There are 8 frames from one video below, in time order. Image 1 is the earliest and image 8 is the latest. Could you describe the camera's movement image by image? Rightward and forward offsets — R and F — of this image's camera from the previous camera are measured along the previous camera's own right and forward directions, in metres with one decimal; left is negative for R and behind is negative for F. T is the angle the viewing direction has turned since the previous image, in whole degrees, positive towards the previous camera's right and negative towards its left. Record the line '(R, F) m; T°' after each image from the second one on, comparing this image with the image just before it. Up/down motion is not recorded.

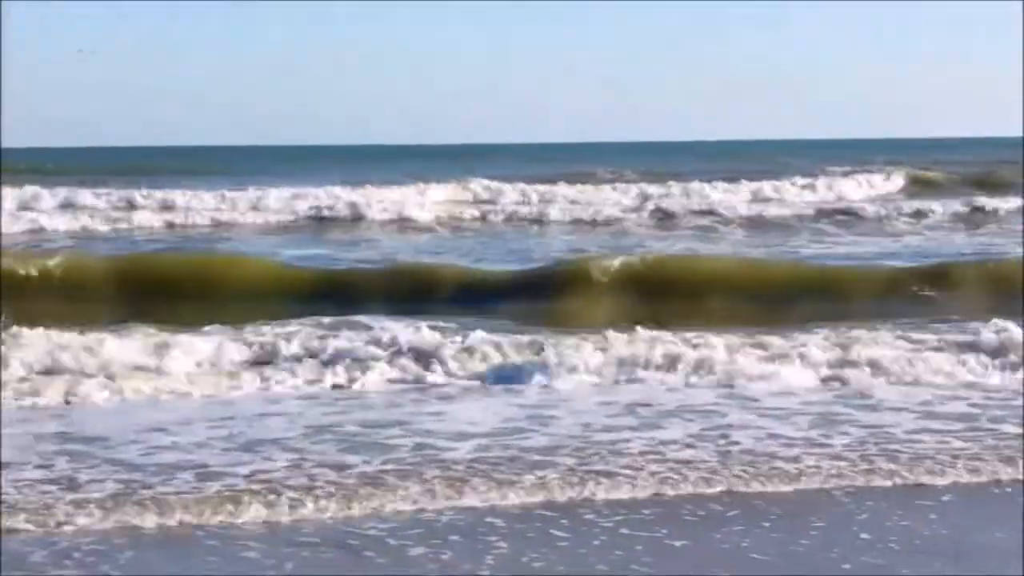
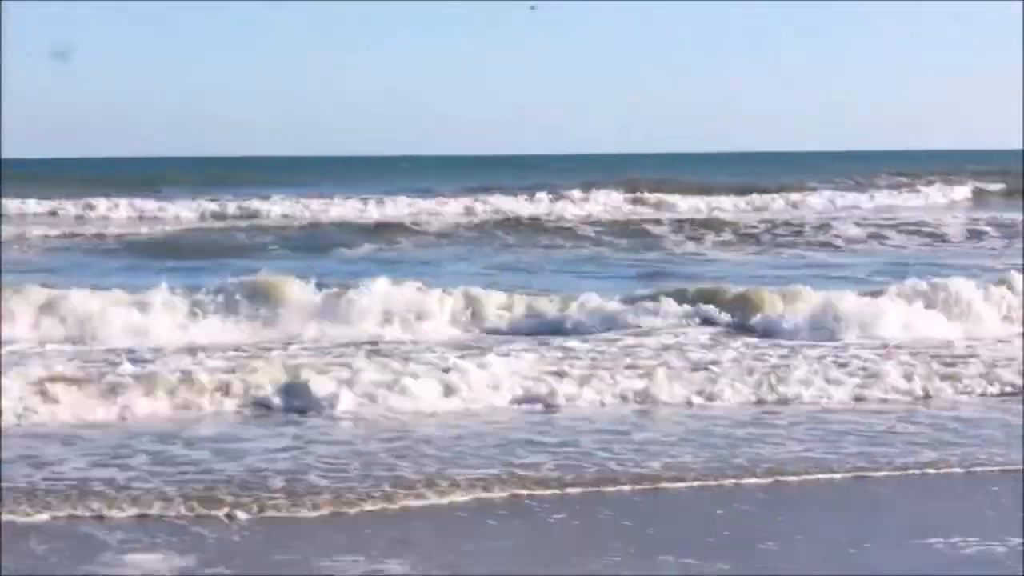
(+0.8, +0.9) m; -12°
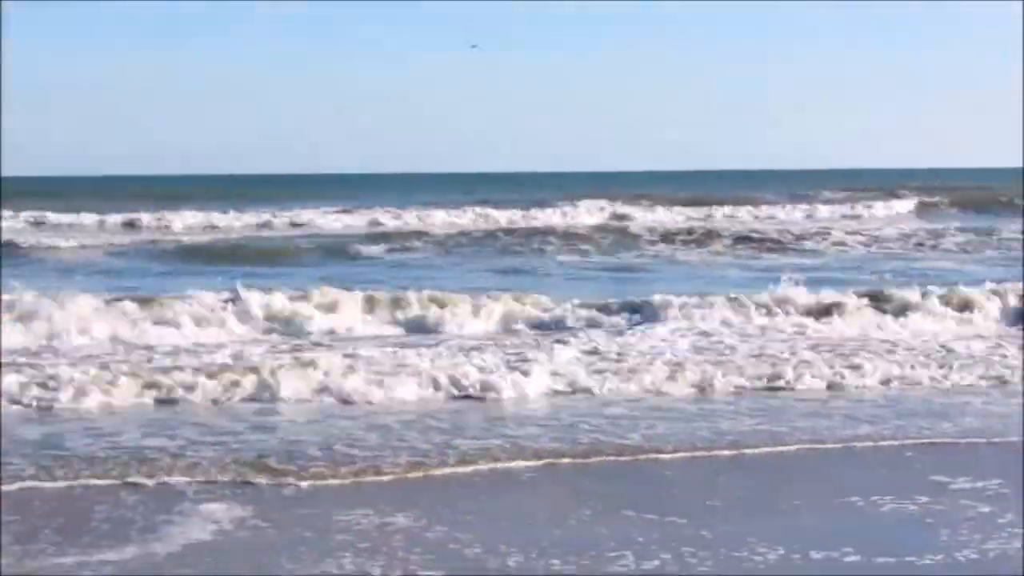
(+0.1, -0.8) m; 0°
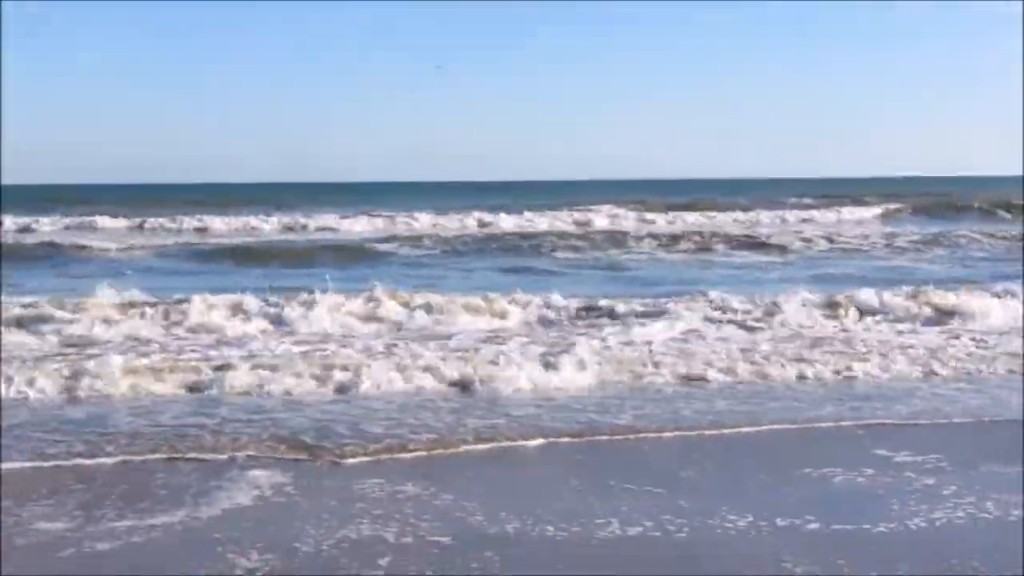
(+0.1, -0.7) m; -1°
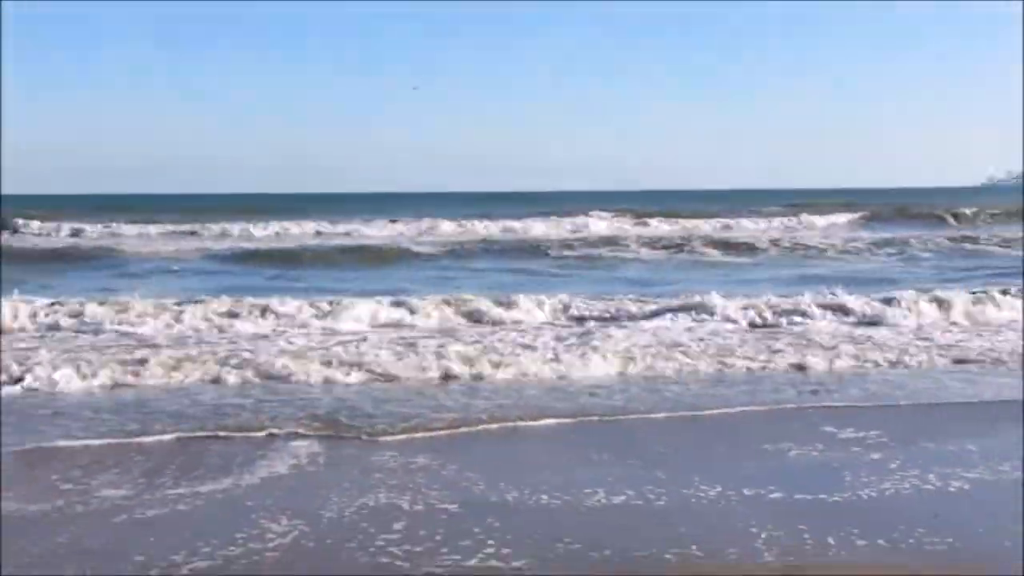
(+0.1, -0.9) m; 0°
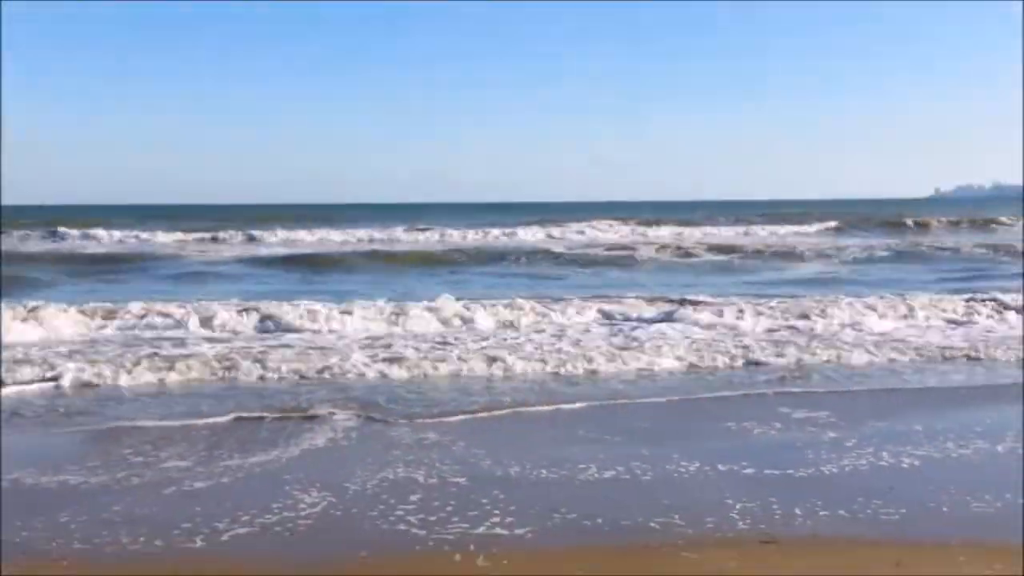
(0.0, -1.0) m; 0°
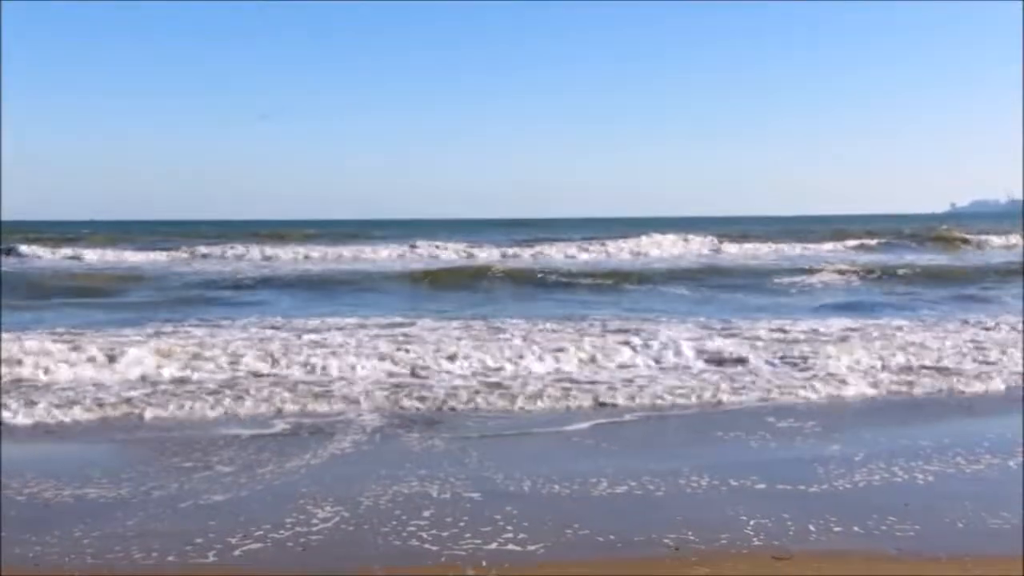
(-0.1, 0.0) m; 0°
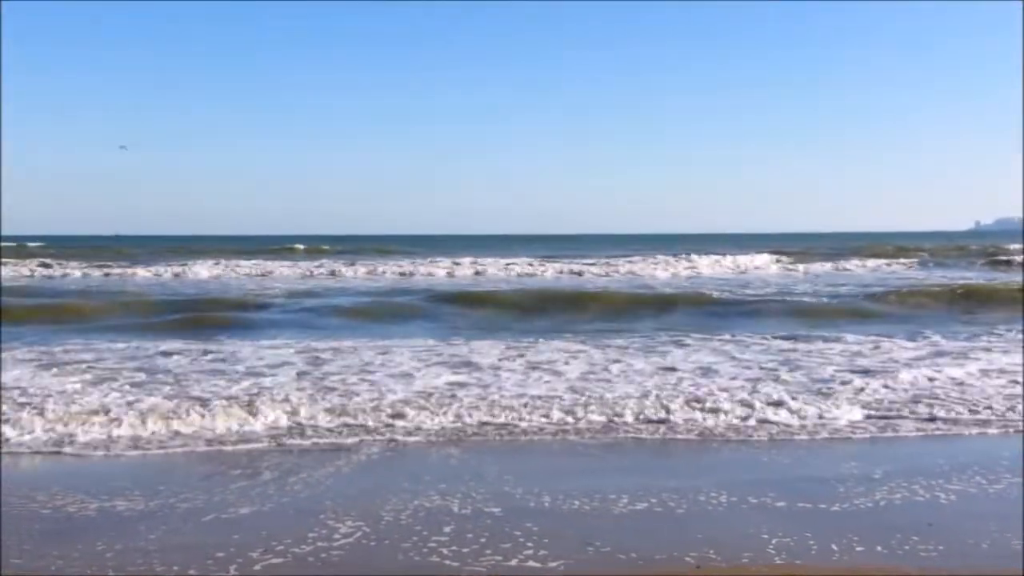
(-0.1, 0.0) m; -1°
